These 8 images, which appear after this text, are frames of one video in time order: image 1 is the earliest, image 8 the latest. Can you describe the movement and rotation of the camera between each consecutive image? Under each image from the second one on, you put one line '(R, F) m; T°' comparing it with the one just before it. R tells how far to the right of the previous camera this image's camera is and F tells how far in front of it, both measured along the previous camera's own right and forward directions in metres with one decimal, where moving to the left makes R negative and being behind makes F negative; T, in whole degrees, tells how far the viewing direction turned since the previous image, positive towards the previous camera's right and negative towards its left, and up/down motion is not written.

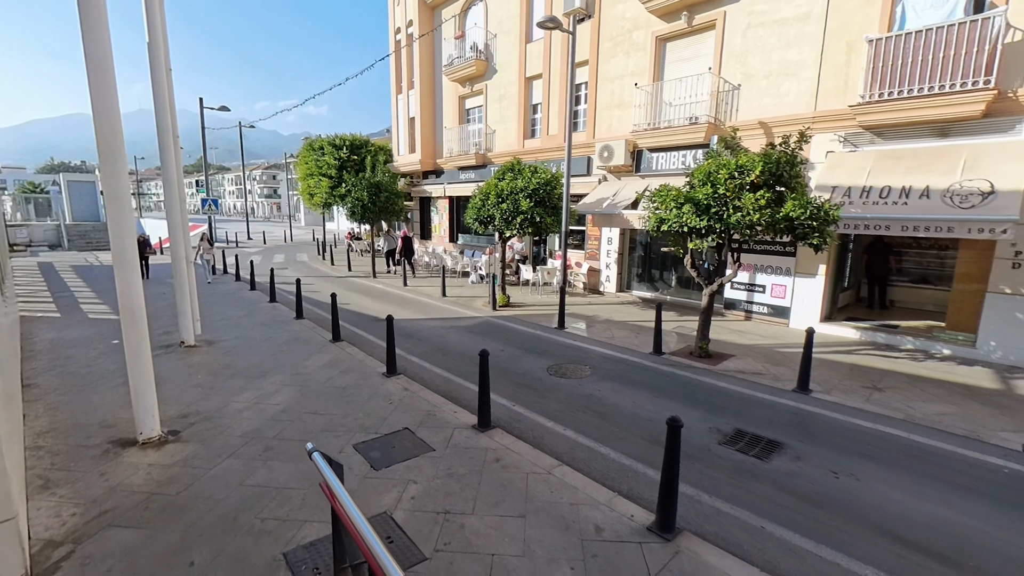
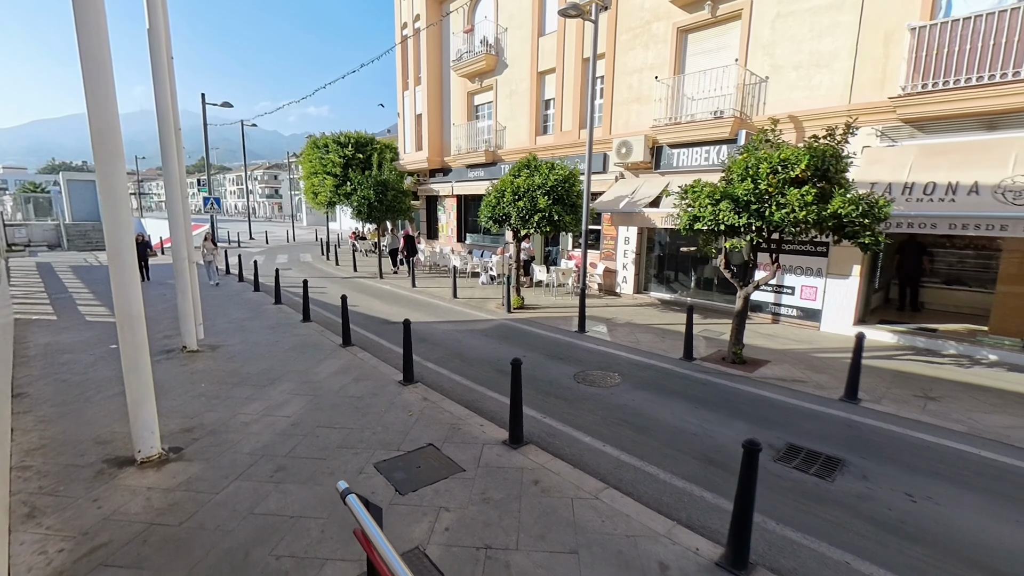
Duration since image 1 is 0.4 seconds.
(-0.5, +0.3) m; 0°
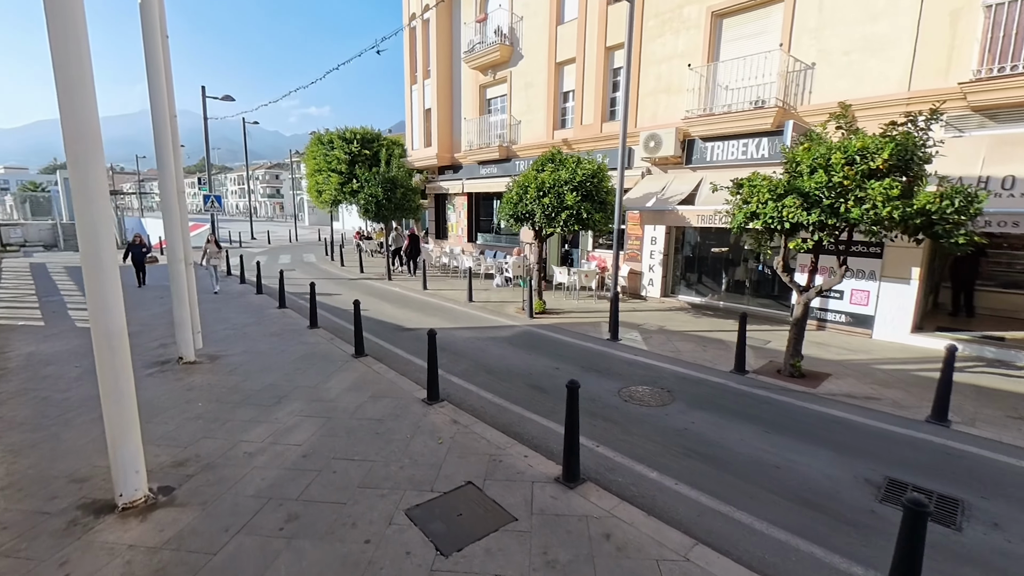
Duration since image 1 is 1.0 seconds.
(-0.6, +0.6) m; 0°
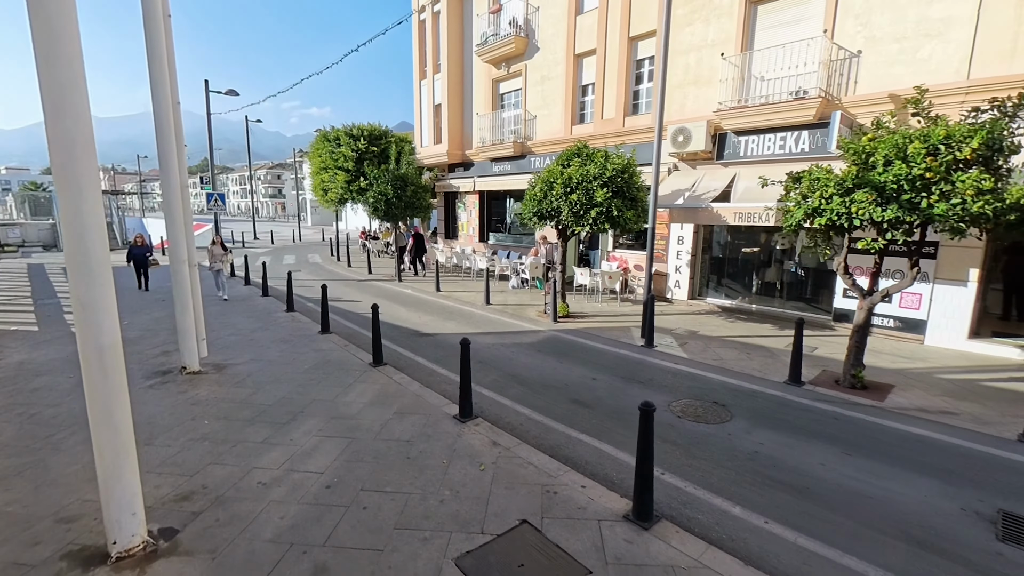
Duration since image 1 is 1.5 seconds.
(-0.6, +0.4) m; 0°
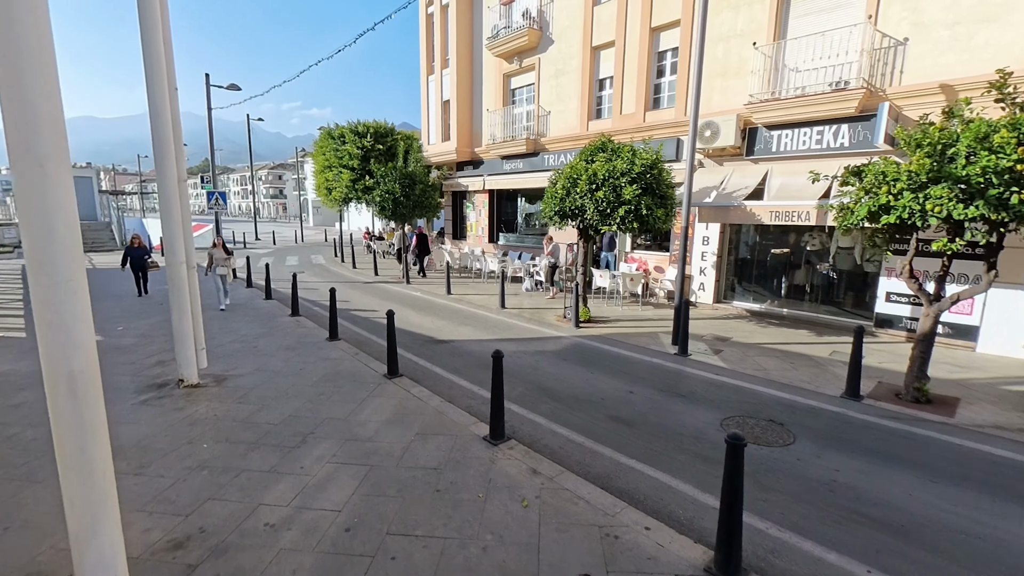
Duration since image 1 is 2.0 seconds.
(-0.5, +0.4) m; 0°
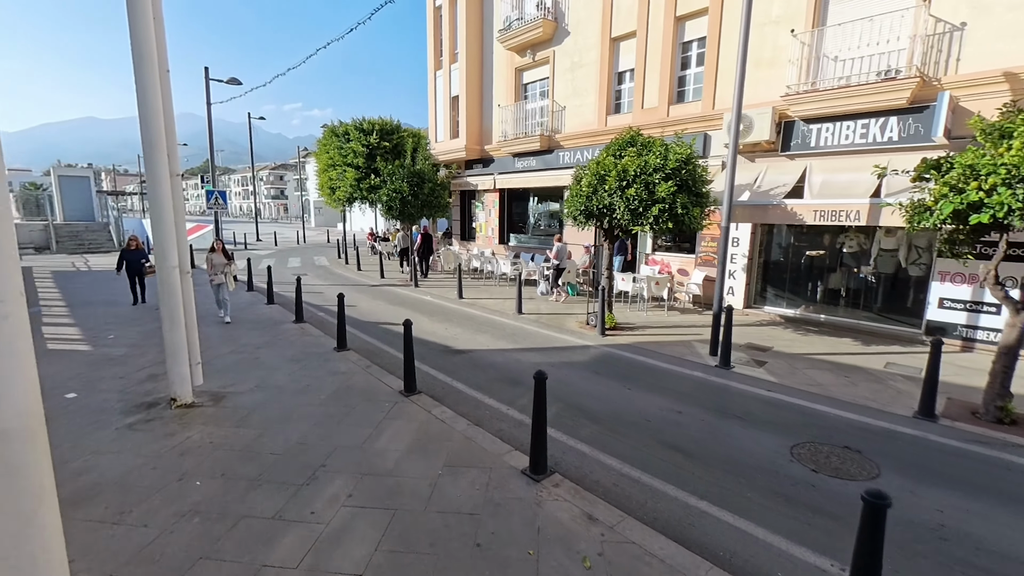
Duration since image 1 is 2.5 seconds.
(-0.5, +0.5) m; 0°
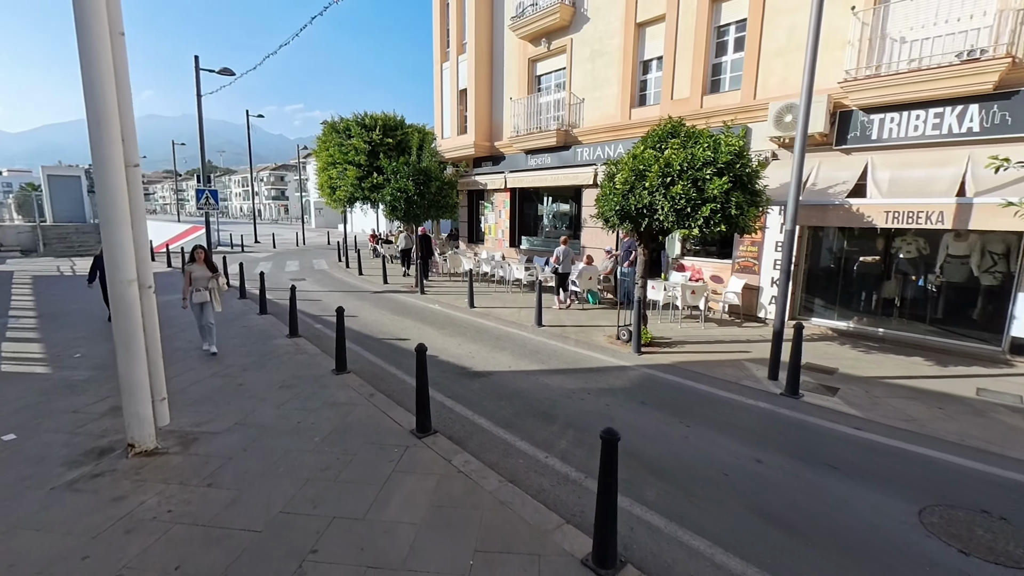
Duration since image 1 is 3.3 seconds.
(-0.5, +0.7) m; 0°
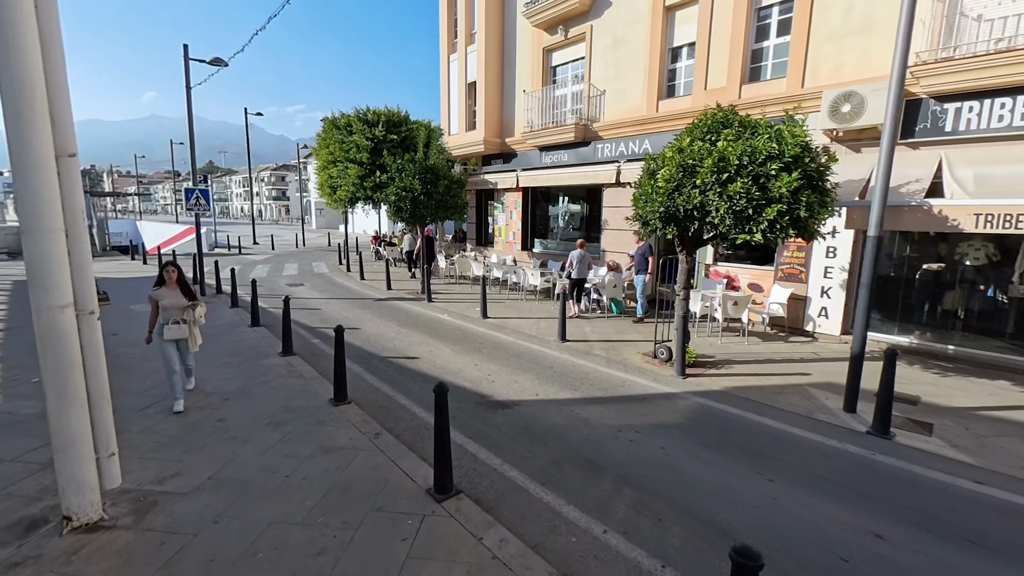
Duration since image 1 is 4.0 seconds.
(-0.5, +0.7) m; 0°
